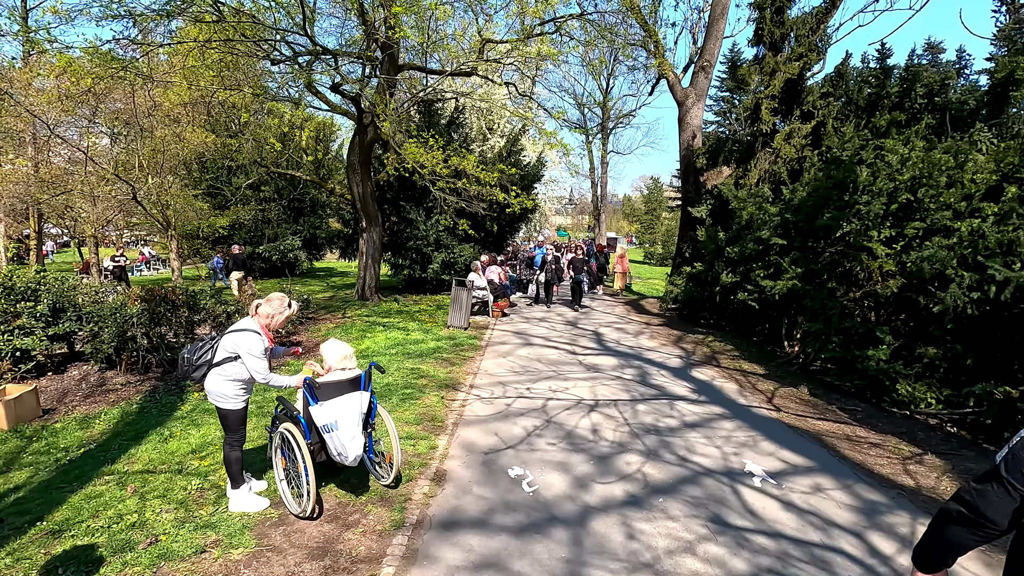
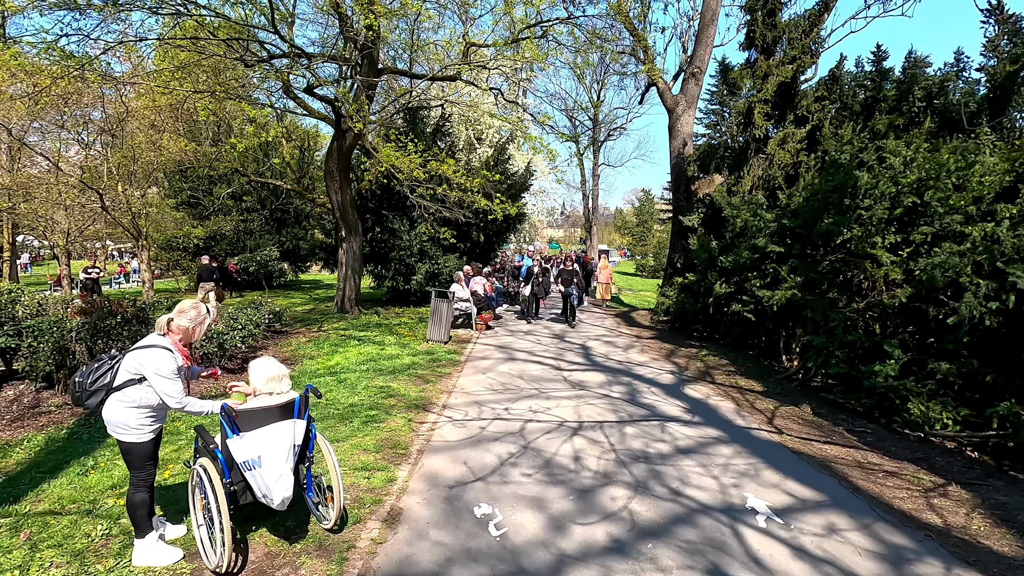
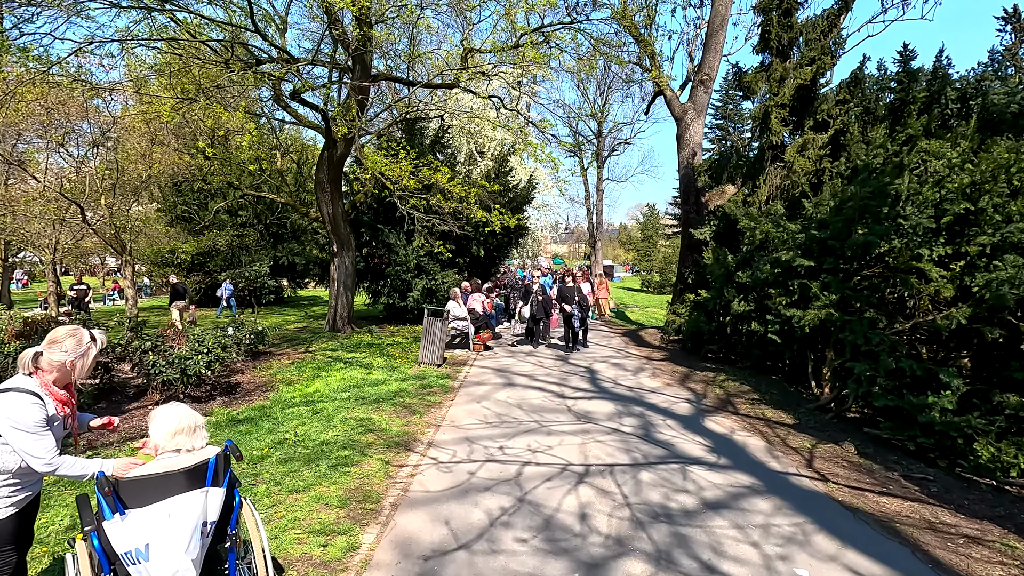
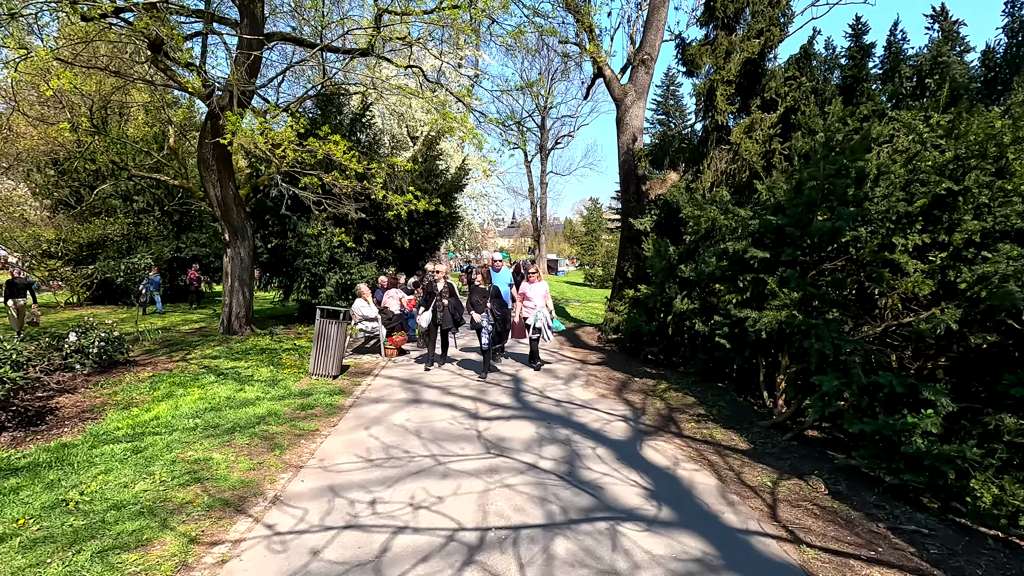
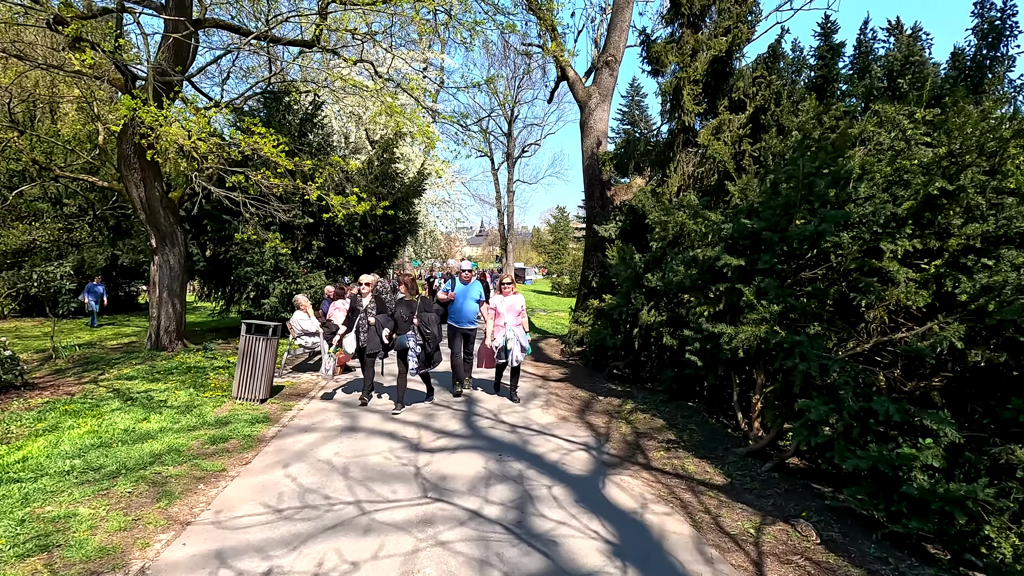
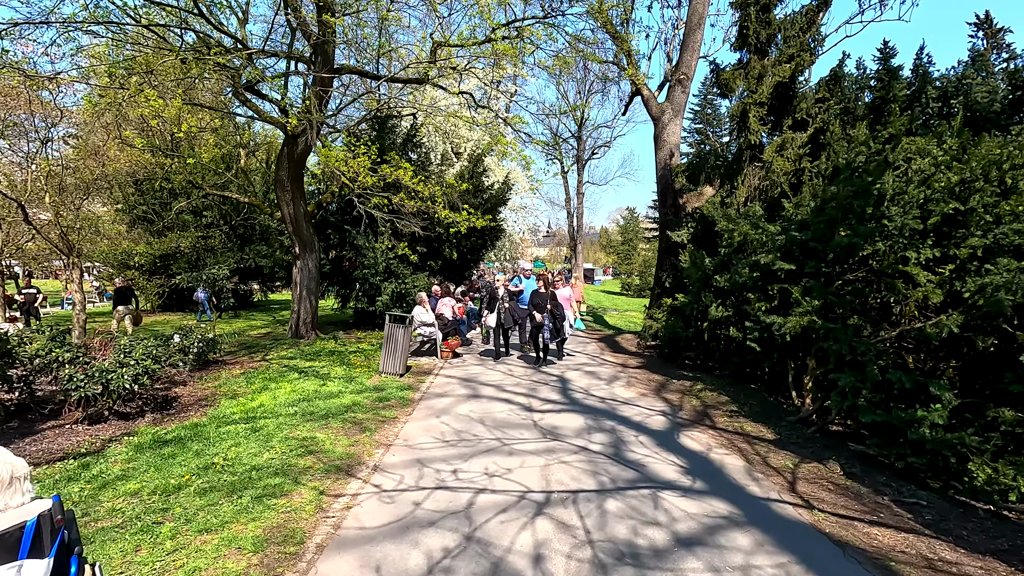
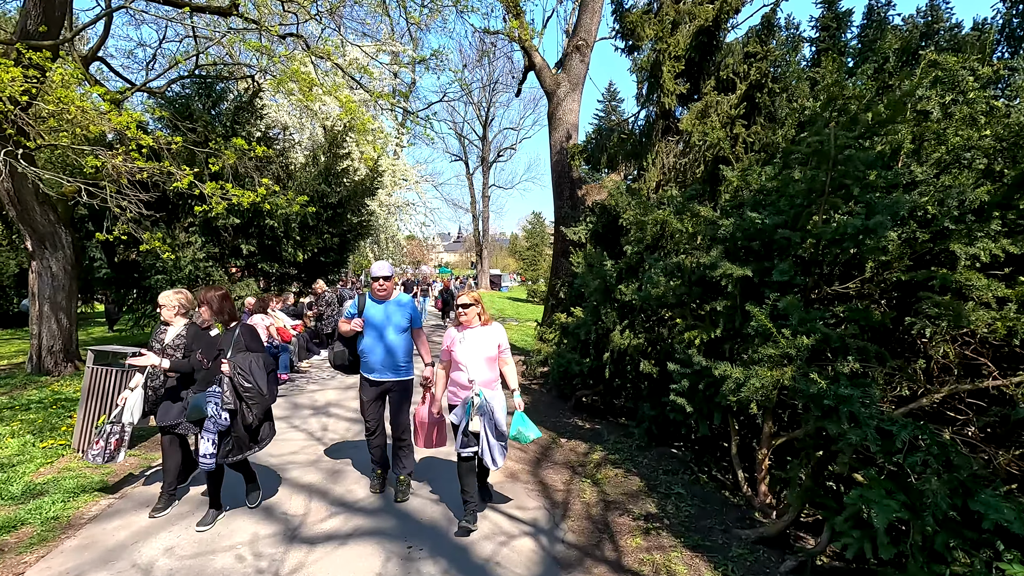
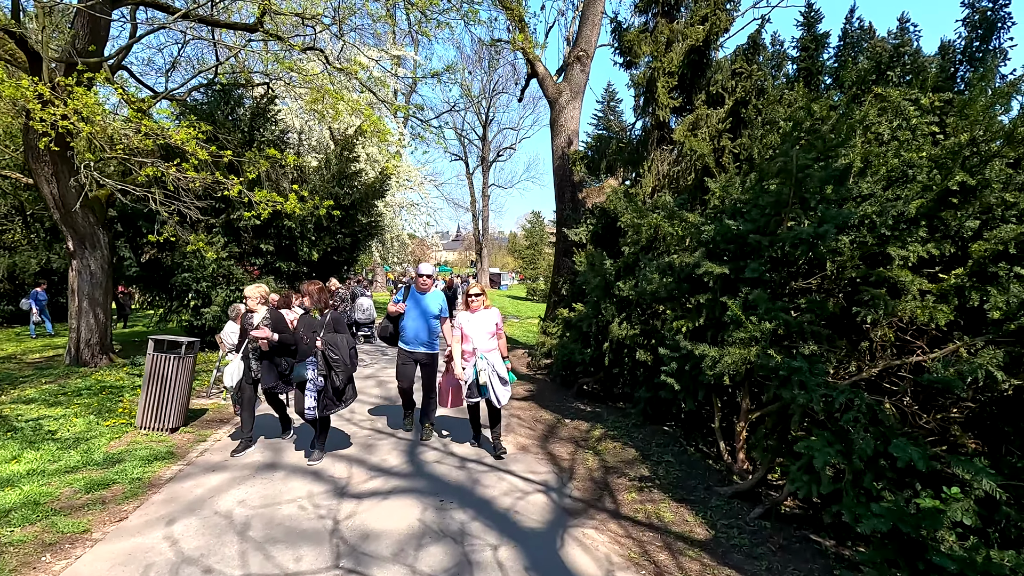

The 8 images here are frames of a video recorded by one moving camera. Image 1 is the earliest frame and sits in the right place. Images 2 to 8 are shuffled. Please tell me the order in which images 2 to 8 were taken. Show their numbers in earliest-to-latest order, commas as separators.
2, 3, 6, 4, 5, 8, 7
